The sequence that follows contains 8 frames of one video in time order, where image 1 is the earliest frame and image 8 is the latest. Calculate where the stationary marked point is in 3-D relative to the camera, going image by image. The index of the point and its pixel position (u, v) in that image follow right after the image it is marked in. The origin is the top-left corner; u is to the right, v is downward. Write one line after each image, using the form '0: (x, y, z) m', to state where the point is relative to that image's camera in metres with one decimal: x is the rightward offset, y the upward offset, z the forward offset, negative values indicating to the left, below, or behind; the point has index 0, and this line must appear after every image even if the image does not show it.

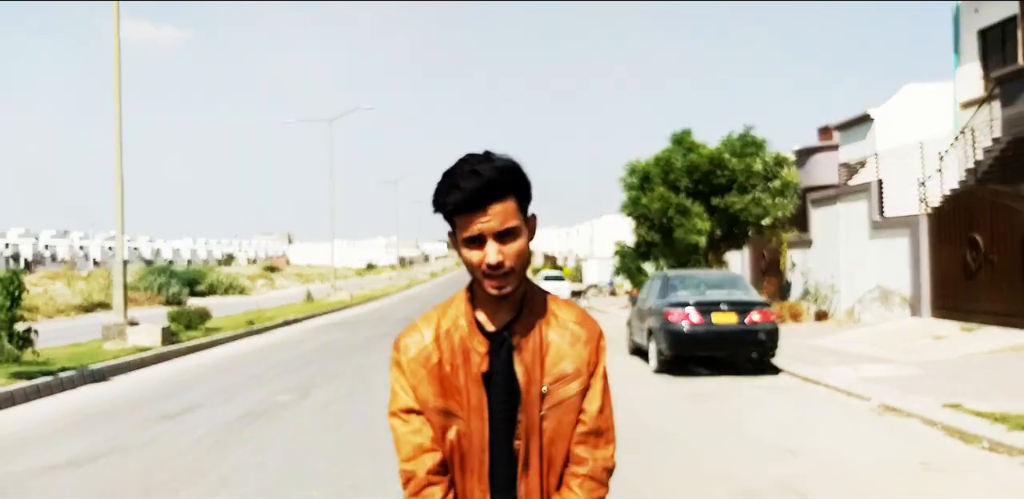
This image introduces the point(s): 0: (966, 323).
0: (+7.4, -1.2, +14.3) m
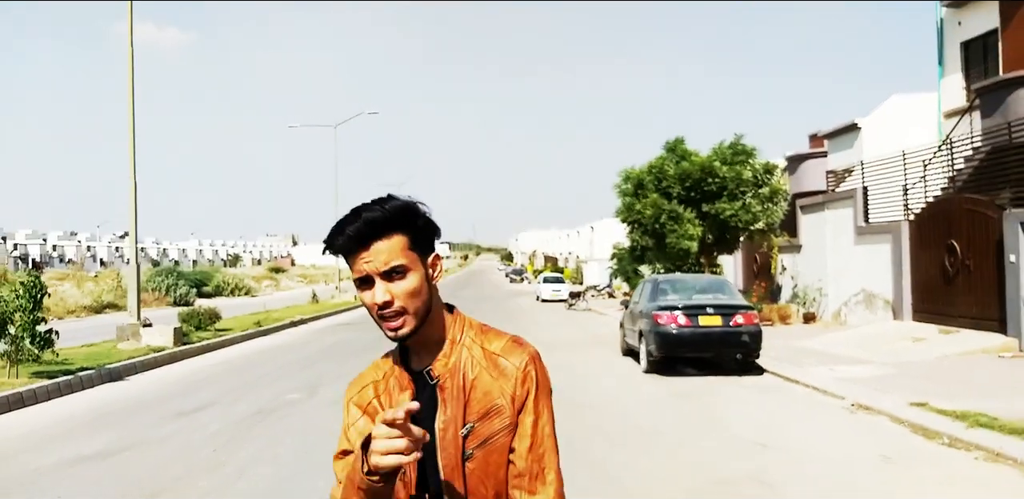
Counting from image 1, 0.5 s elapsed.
0: (+7.4, -1.3, +14.9) m
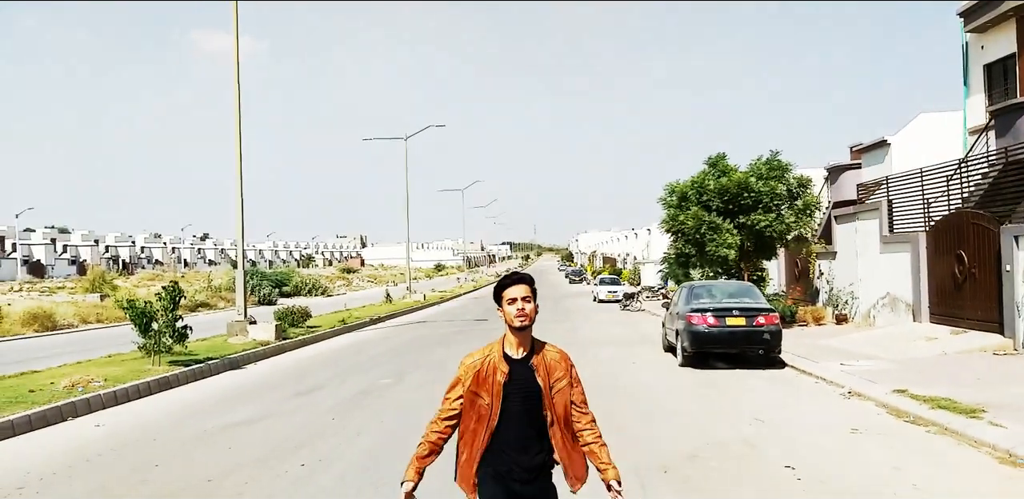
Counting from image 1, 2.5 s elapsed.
0: (+8.5, -1.5, +16.8) m
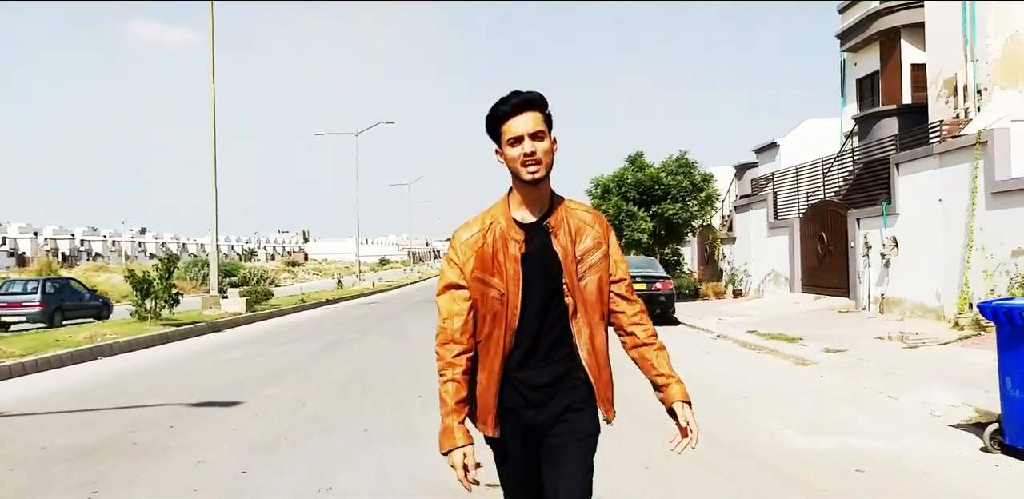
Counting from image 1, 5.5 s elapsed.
0: (+7.2, -1.0, +20.6) m
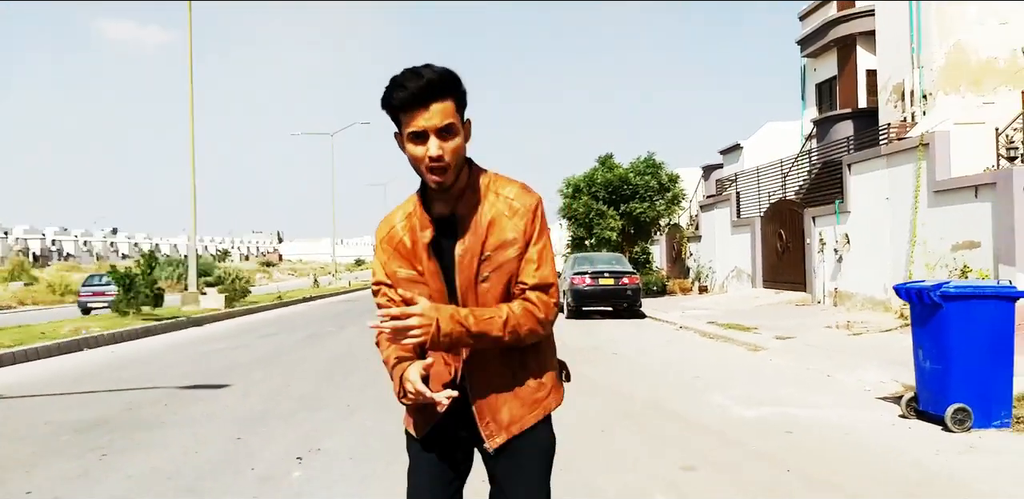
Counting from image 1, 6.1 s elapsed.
0: (+6.5, -1.0, +21.5) m
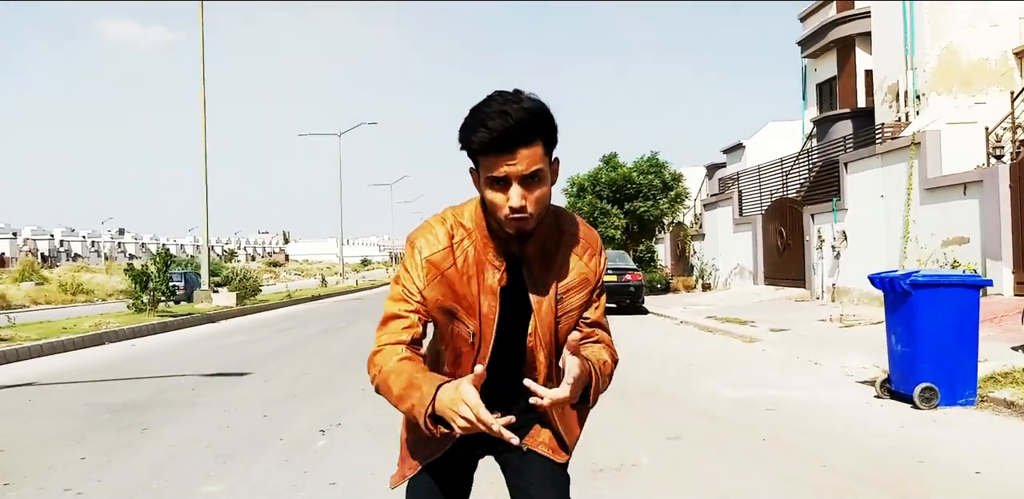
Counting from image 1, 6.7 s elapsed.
0: (+6.6, -0.9, +22.0) m
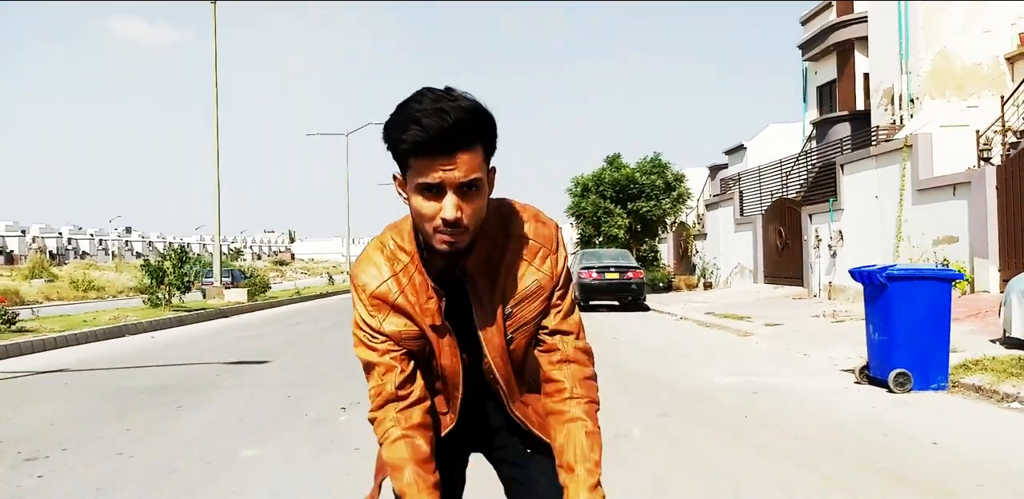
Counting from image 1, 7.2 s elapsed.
0: (+6.8, -0.9, +22.5) m
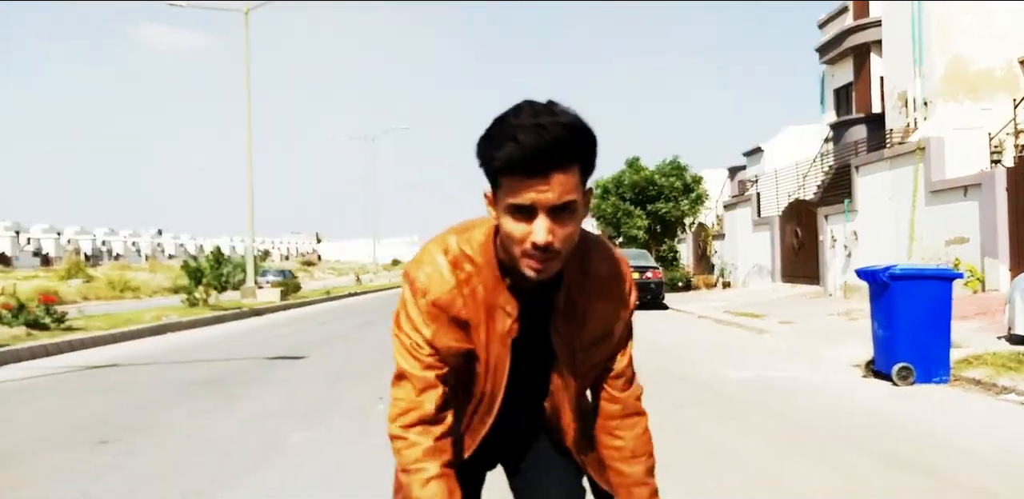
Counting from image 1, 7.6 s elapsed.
0: (+7.4, -0.9, +22.9) m
